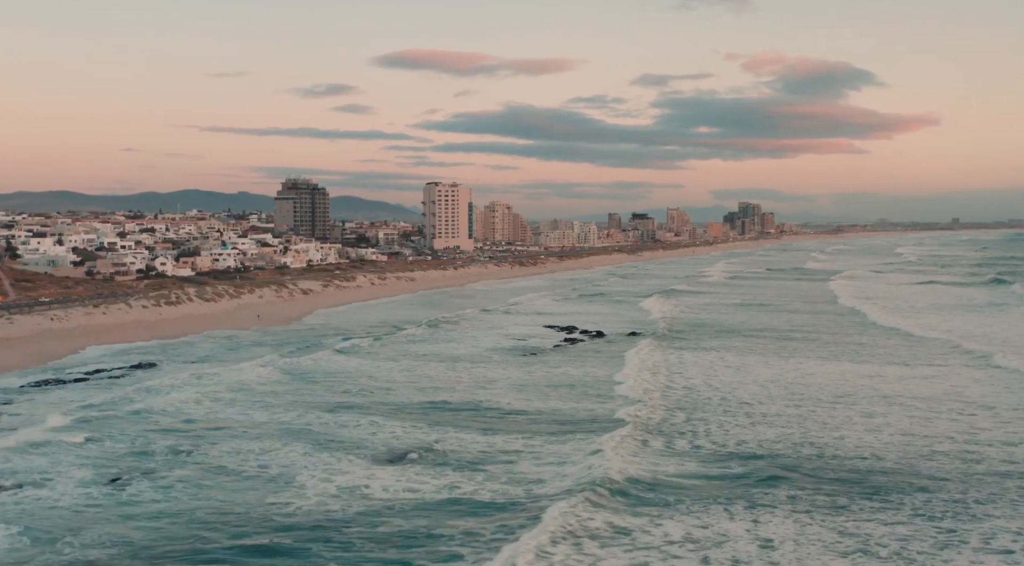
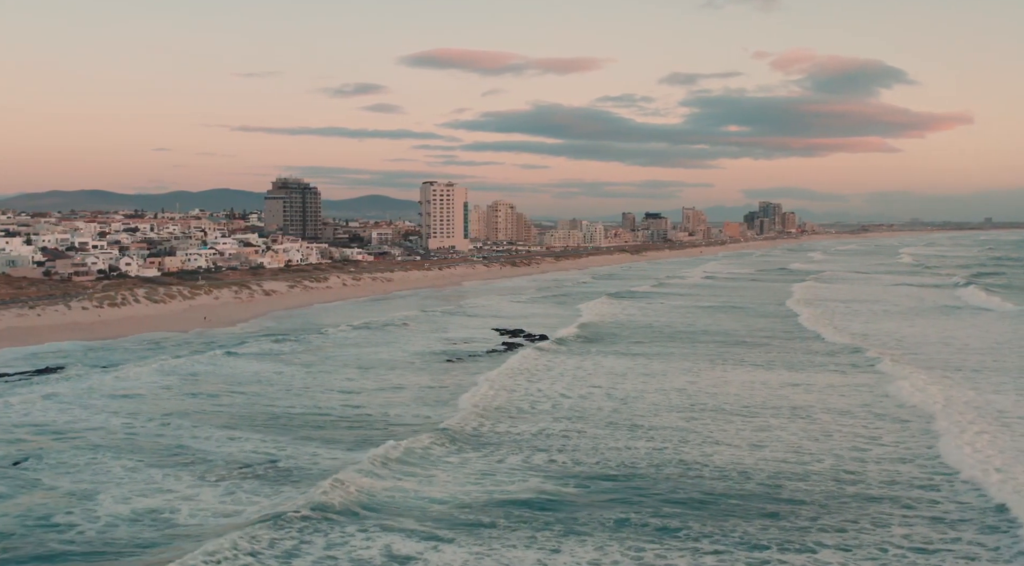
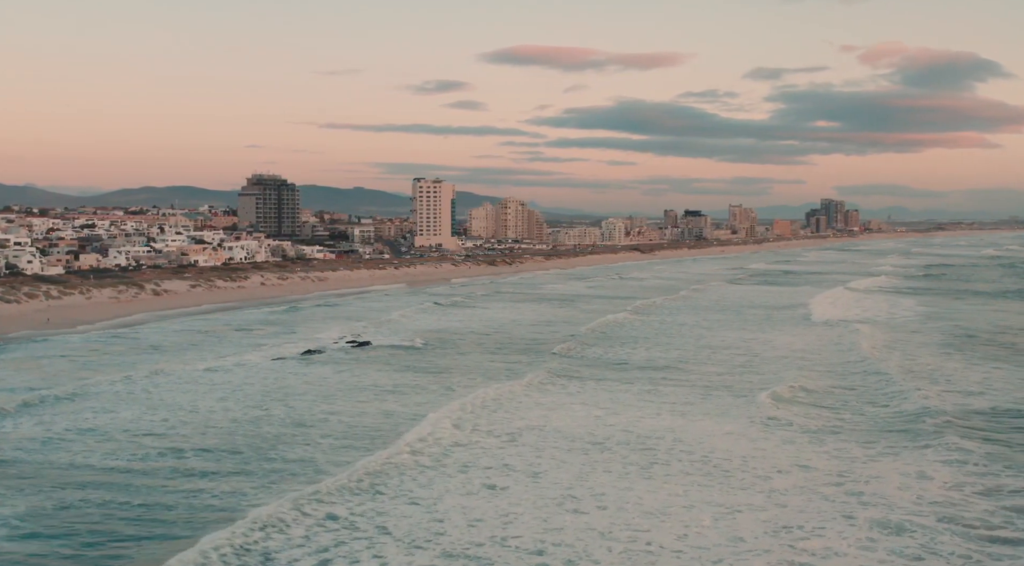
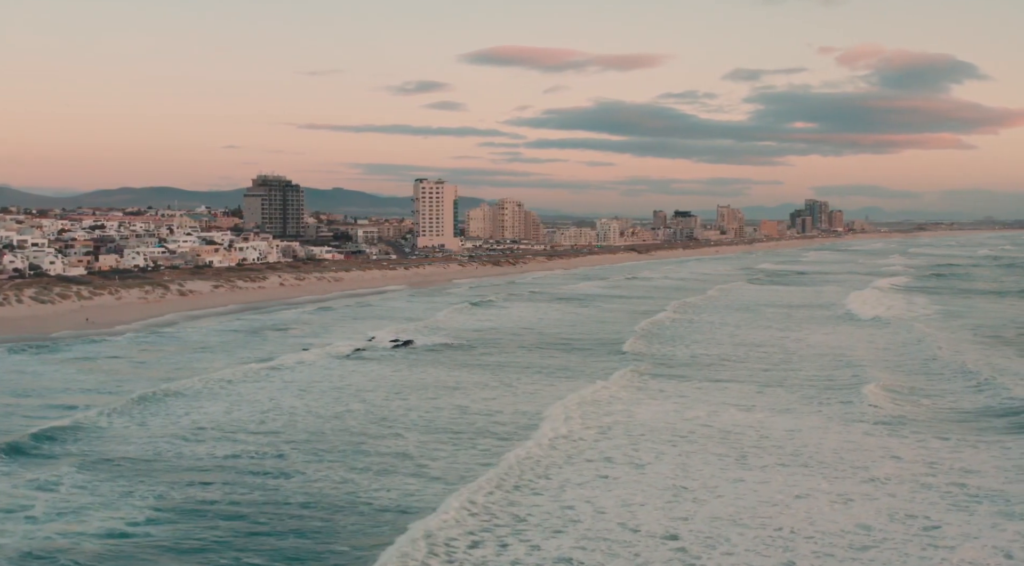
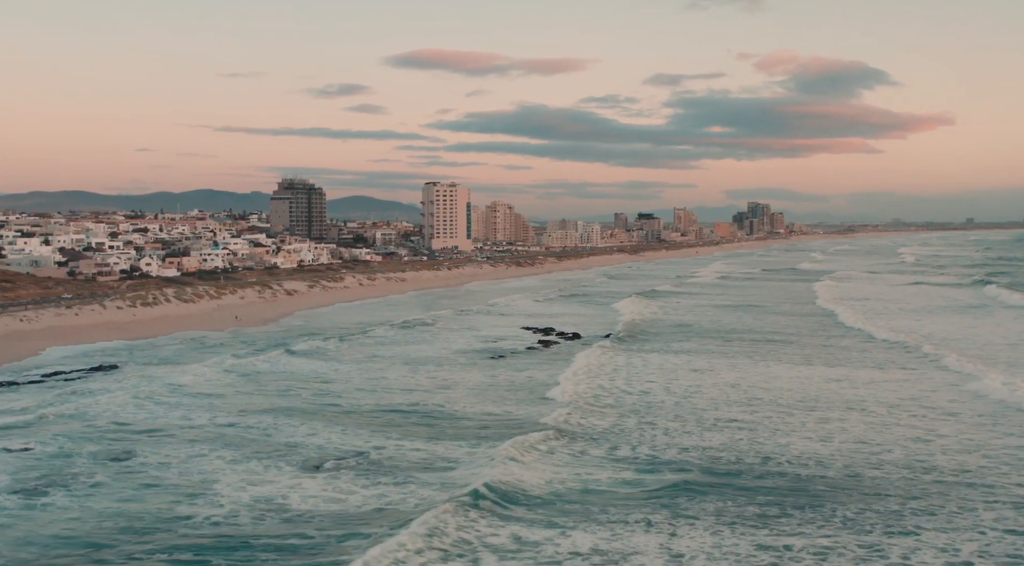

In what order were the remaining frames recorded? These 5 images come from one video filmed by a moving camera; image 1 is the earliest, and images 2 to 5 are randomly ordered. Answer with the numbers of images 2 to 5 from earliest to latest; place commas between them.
5, 2, 4, 3
